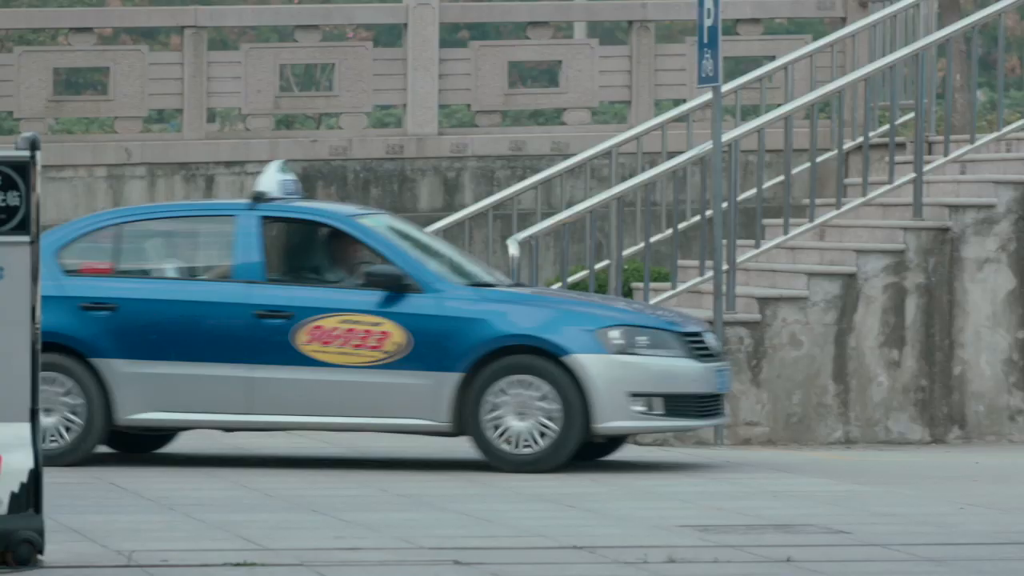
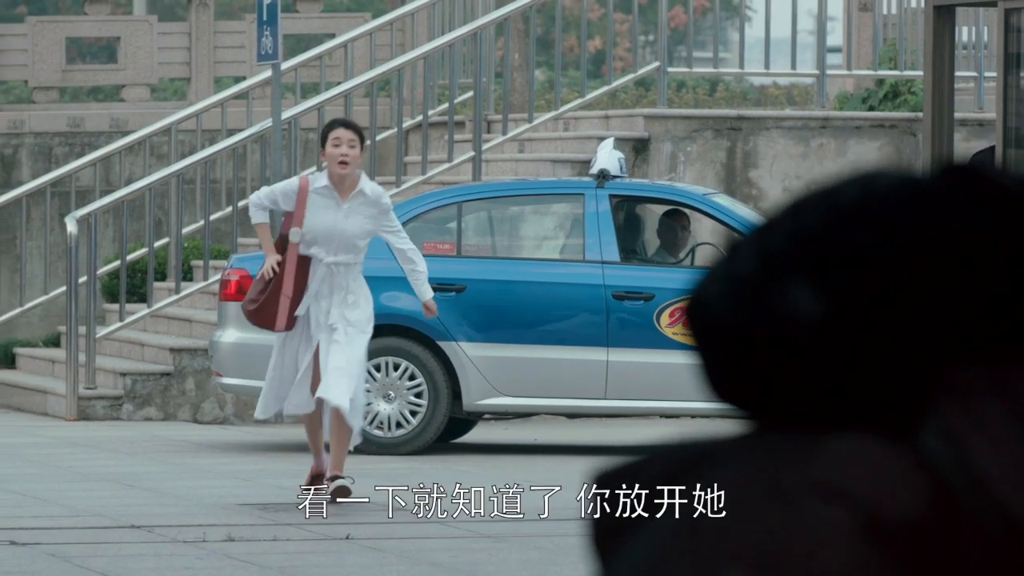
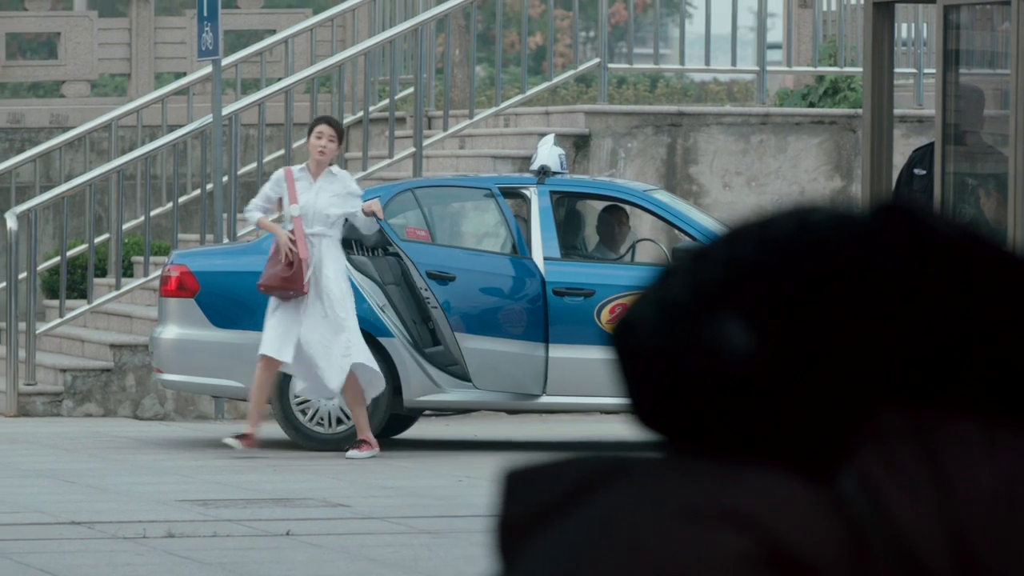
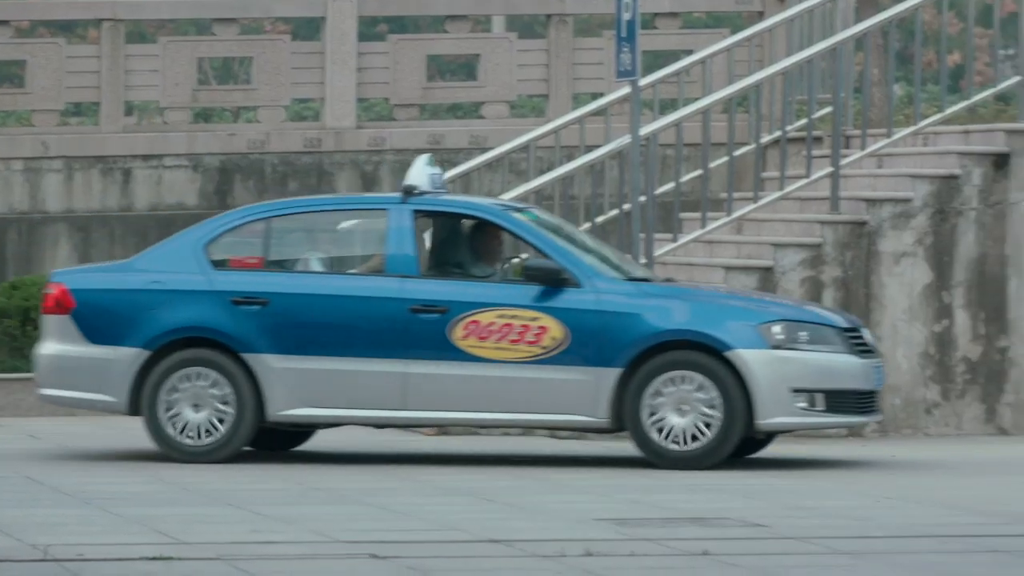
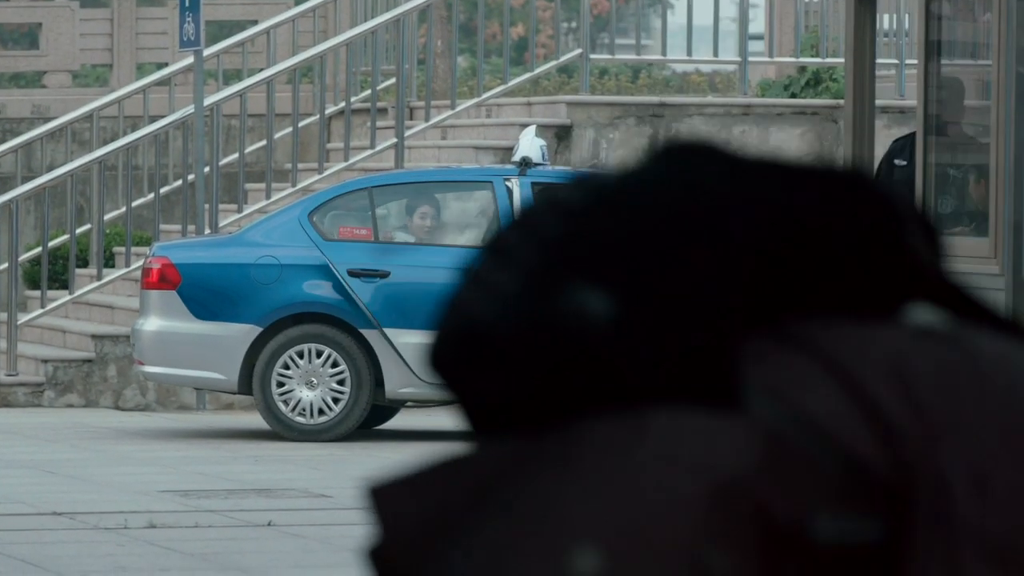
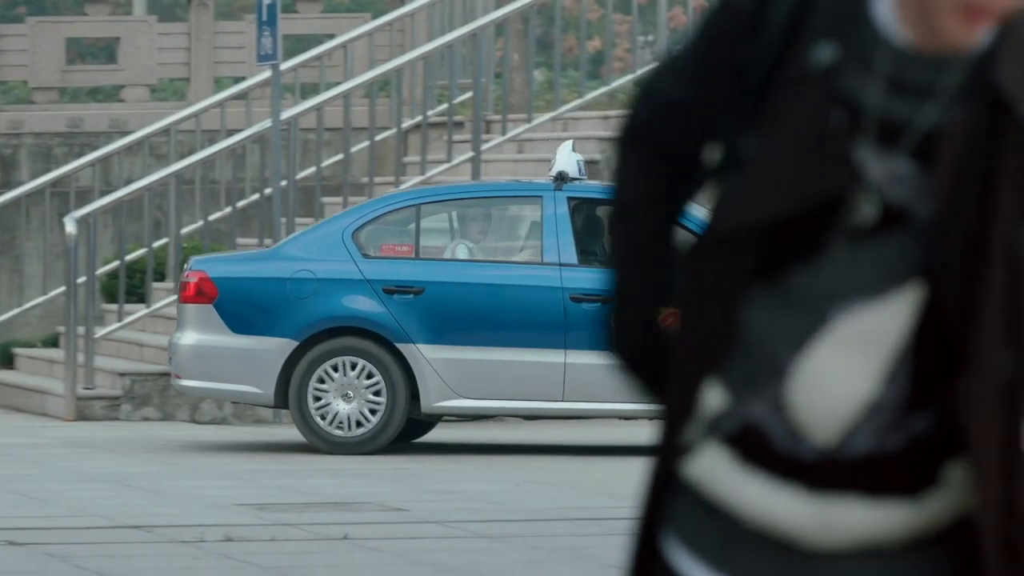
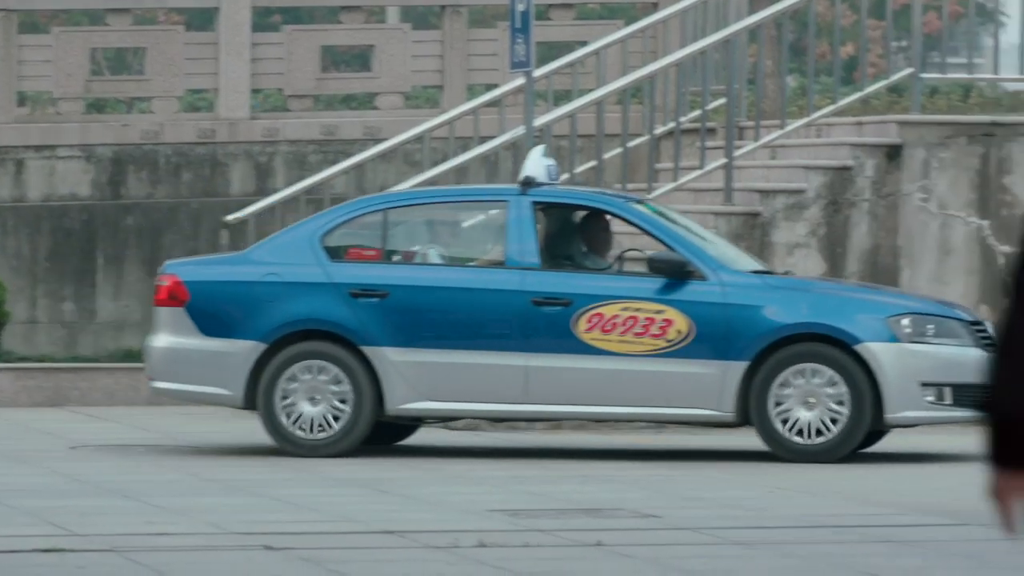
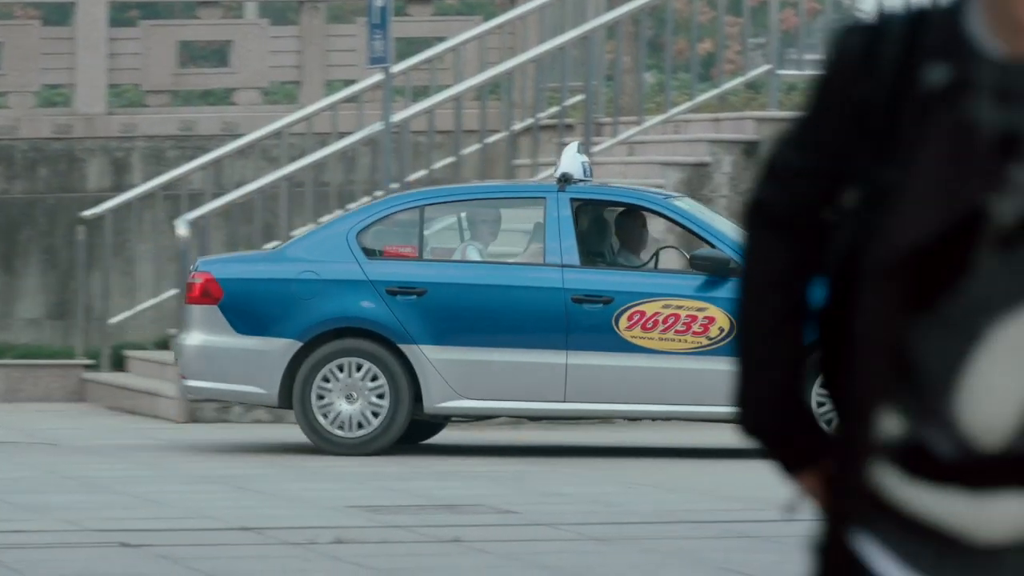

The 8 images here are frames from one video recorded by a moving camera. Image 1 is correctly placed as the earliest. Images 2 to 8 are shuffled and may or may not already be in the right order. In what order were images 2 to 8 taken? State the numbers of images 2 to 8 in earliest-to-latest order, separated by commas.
4, 7, 8, 6, 5, 3, 2
